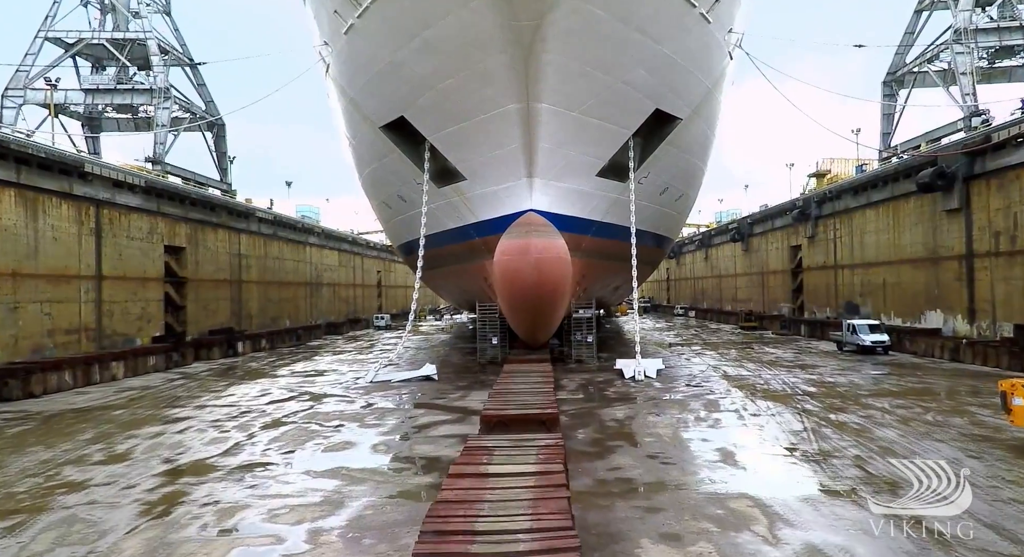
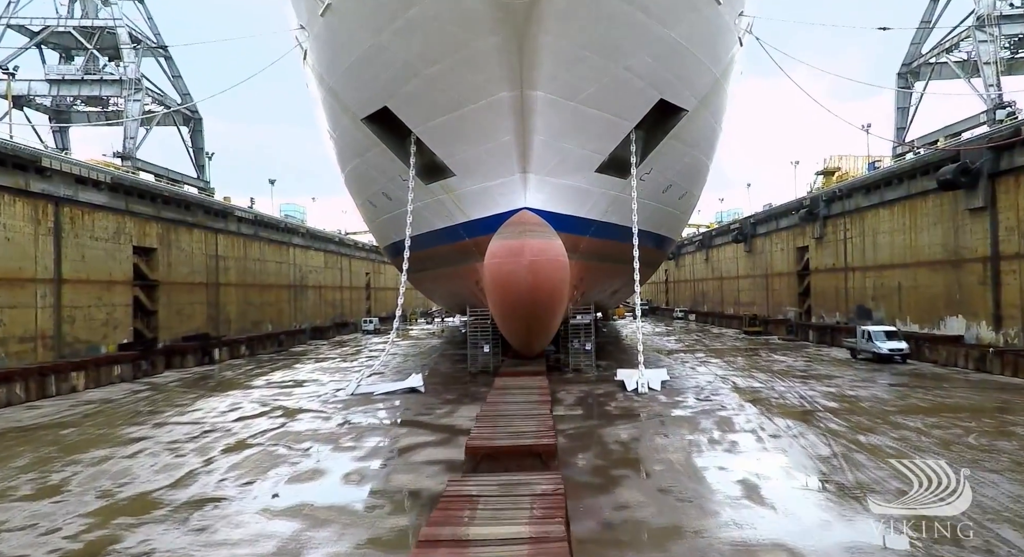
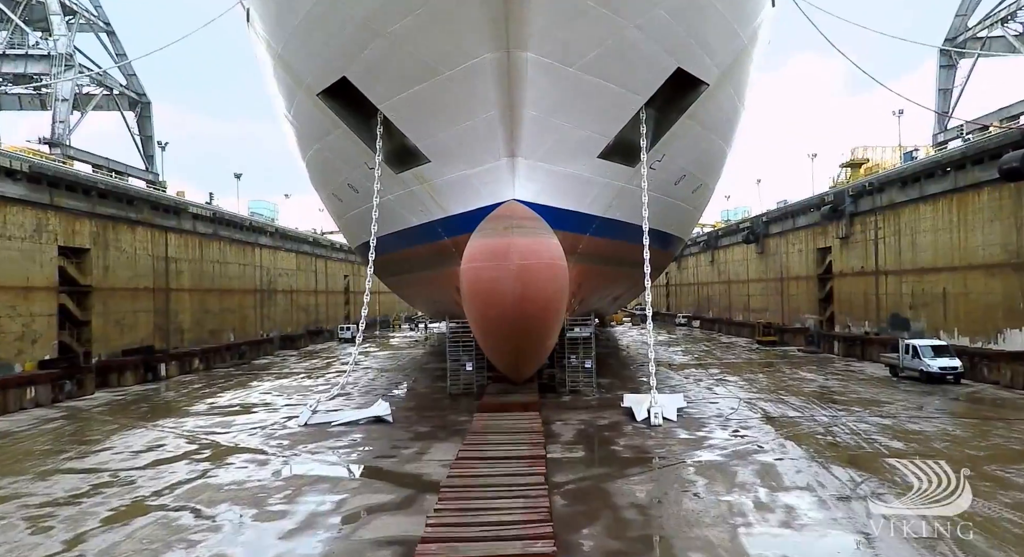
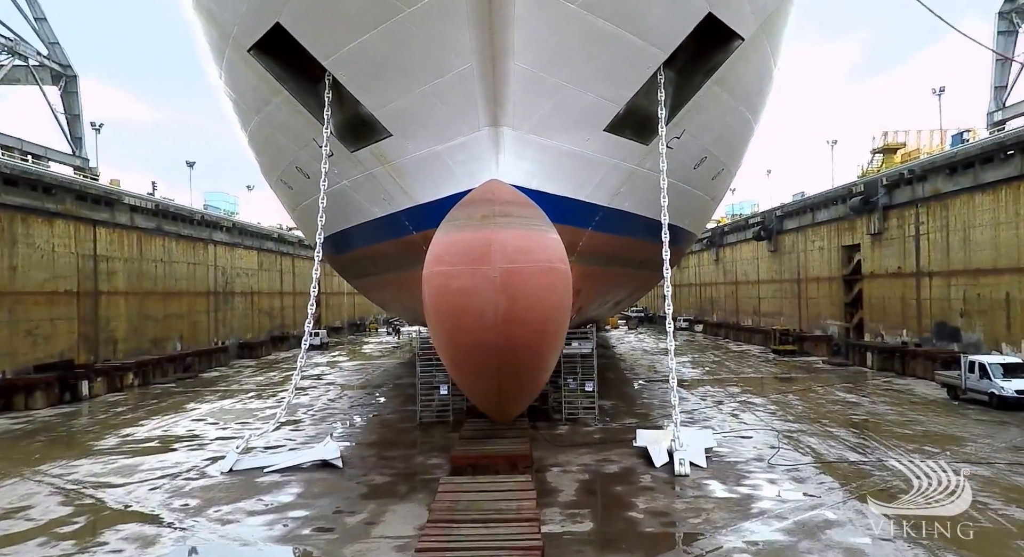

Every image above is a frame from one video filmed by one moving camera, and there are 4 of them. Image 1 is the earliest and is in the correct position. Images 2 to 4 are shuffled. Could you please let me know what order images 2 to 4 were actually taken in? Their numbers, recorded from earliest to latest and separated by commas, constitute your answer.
2, 3, 4
